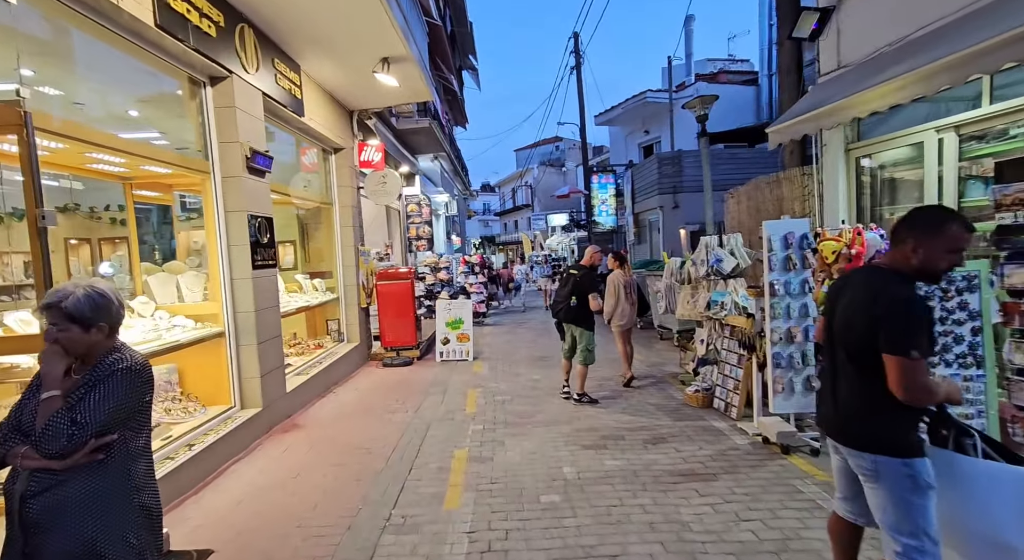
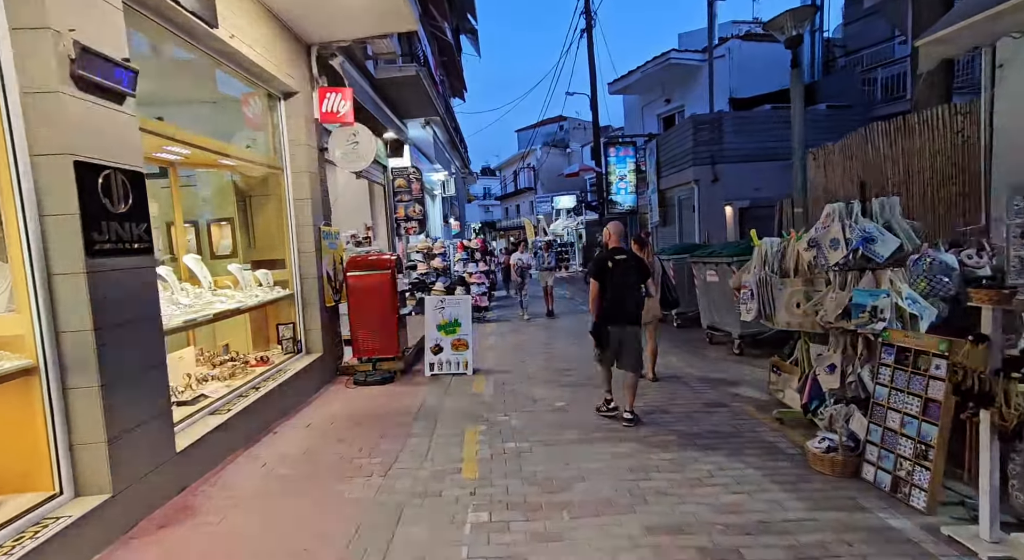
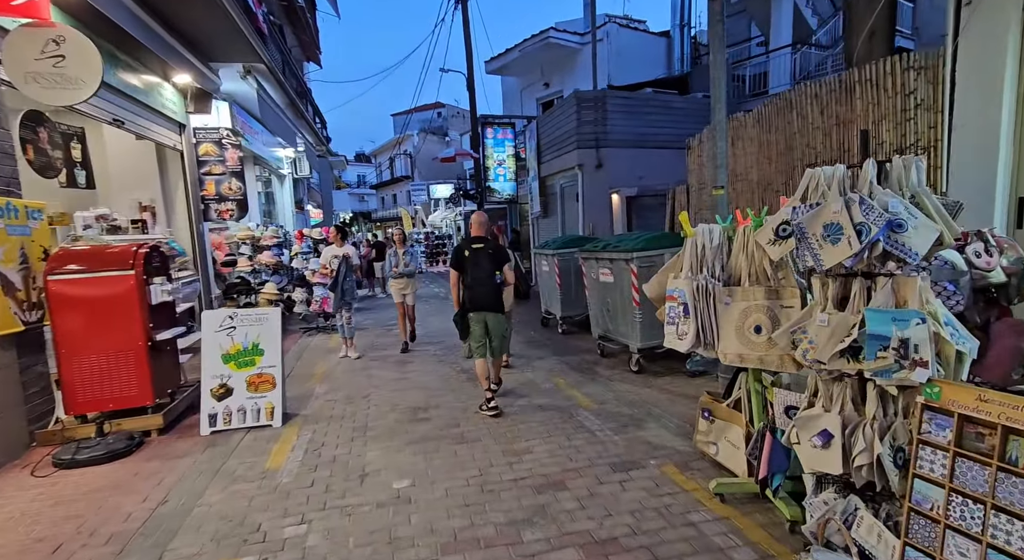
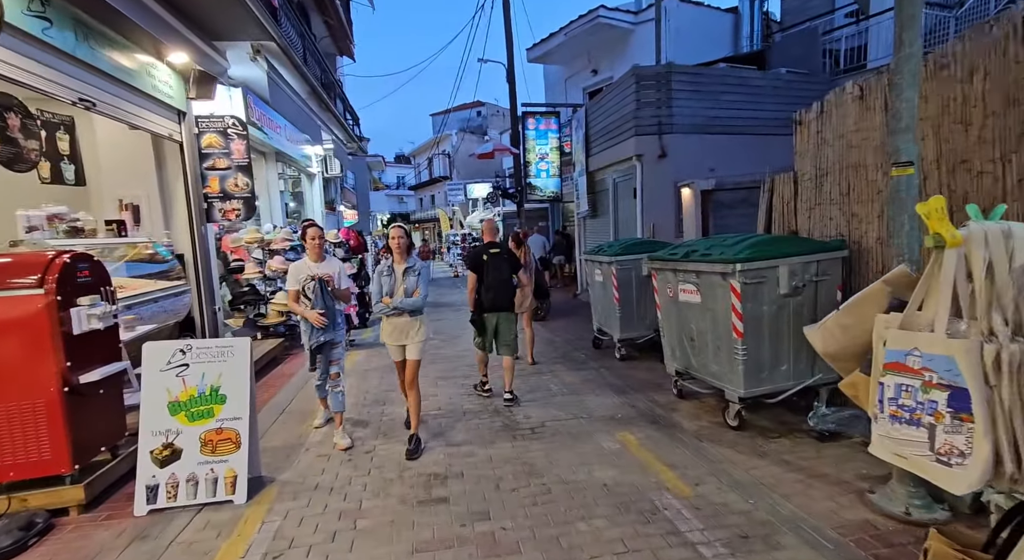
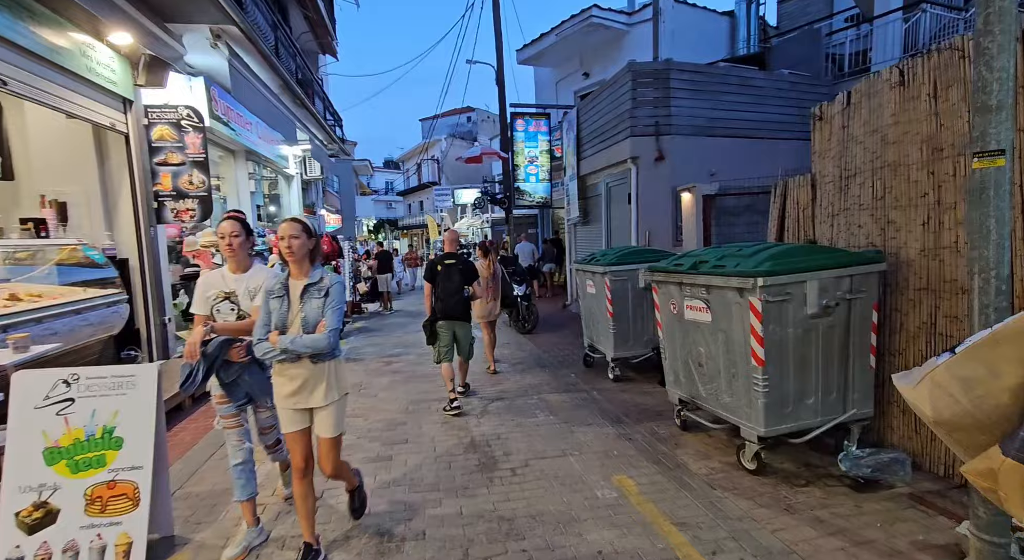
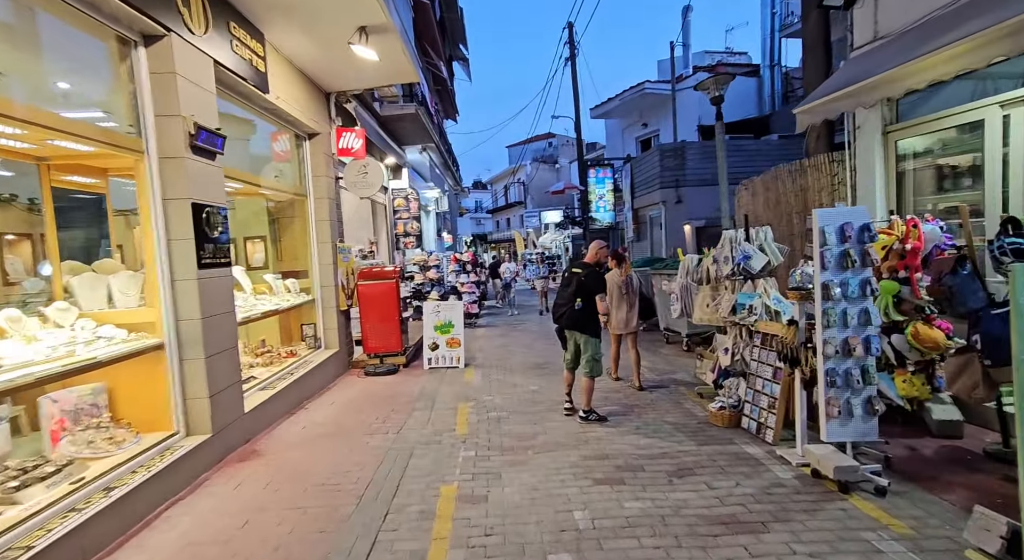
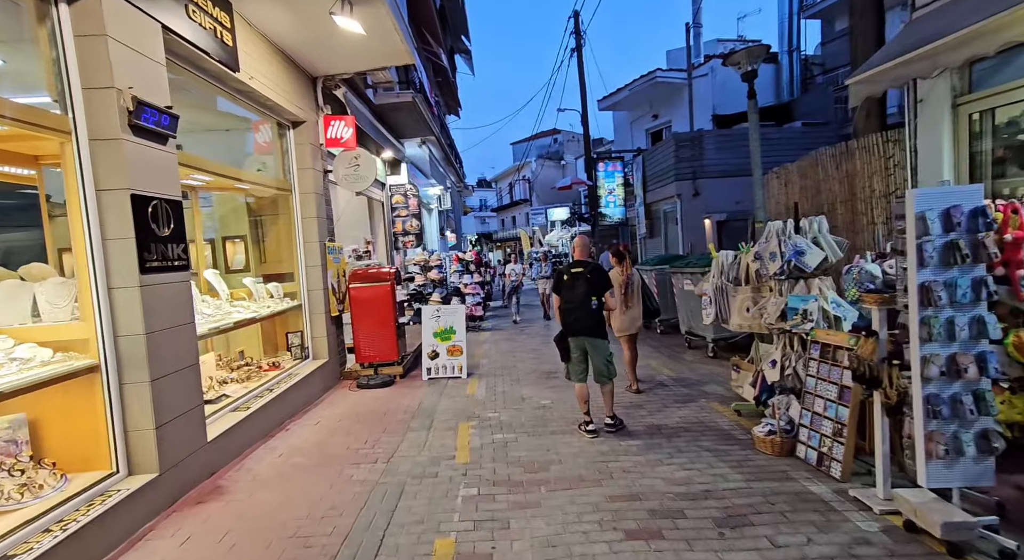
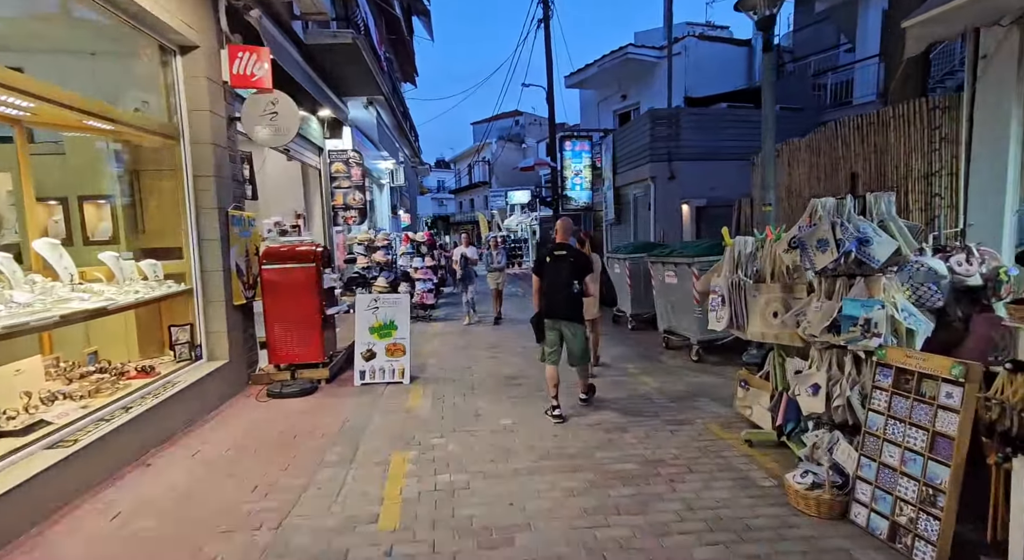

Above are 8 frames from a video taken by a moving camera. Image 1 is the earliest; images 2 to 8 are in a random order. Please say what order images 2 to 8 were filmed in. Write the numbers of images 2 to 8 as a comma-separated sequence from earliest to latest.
6, 7, 2, 8, 3, 4, 5
